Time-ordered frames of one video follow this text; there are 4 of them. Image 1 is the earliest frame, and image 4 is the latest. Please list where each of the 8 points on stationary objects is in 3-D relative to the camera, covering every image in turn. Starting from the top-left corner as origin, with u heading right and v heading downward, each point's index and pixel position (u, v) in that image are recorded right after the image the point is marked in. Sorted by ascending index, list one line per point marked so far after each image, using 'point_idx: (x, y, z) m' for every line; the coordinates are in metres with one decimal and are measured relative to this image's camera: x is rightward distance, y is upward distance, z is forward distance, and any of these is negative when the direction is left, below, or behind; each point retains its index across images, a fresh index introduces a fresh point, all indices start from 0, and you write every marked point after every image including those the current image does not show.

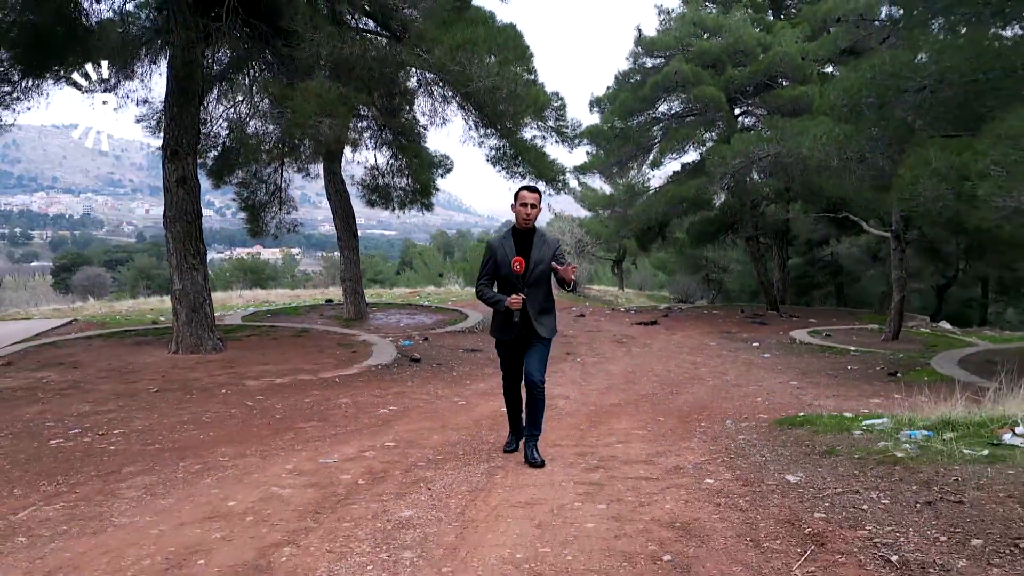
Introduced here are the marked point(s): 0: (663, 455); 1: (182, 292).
0: (+0.7, -0.8, +3.1) m
1: (-3.7, 0.0, +7.7) m
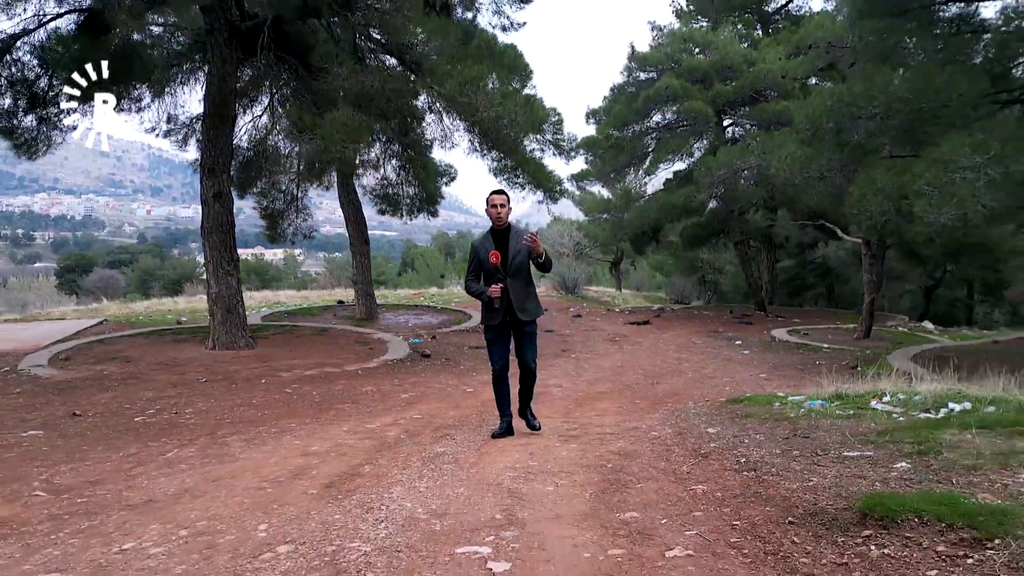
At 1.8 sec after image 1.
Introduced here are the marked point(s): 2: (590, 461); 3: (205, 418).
0: (+0.7, -0.8, +4.0) m
1: (-3.7, -0.1, +8.6) m
2: (+0.4, -0.8, +3.0) m
3: (-2.2, -0.9, +4.8) m
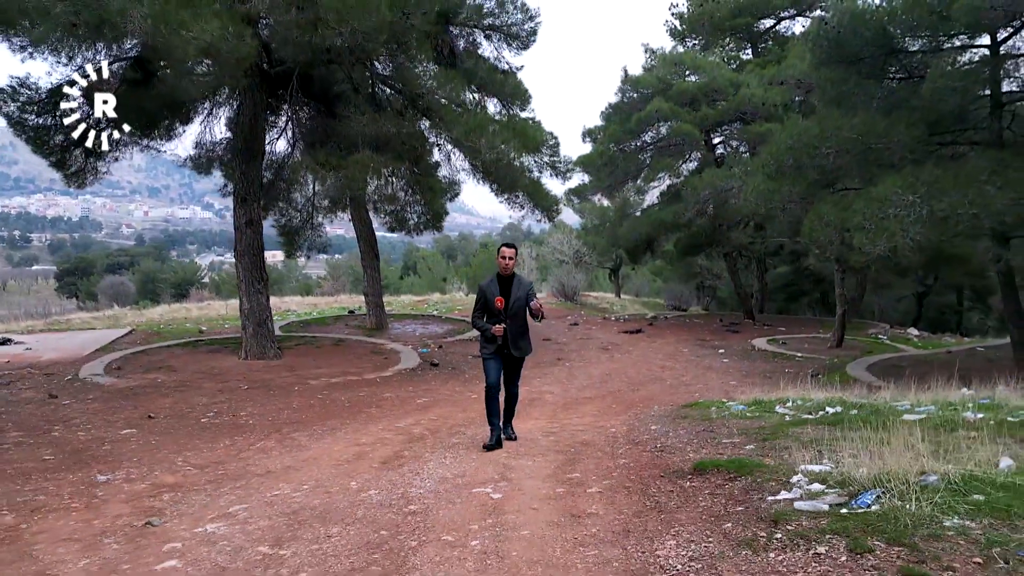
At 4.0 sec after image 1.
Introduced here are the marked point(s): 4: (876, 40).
0: (+0.7, -1.0, +5.1) m
1: (-3.7, -0.3, +9.7) m
2: (+0.3, -1.0, +4.1) m
3: (-2.2, -1.2, +5.9) m
4: (+5.0, +3.5, +9.2) m
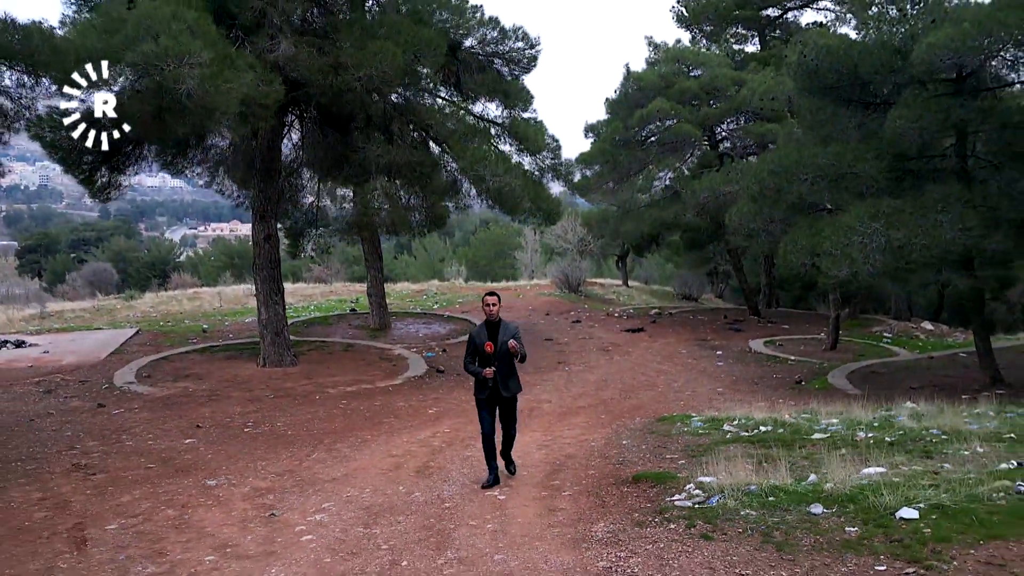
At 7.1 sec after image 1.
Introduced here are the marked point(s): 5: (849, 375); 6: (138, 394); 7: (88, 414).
0: (+0.7, -1.4, +6.3) m
1: (-3.7, -0.7, +10.8) m
2: (+0.3, -1.3, +5.2) m
3: (-2.2, -1.5, +7.0) m
4: (+5.0, +3.1, +10.3) m
5: (+5.8, -1.5, +11.8) m
6: (-5.1, -1.5, +9.4) m
7: (-5.3, -1.6, +8.6) m
